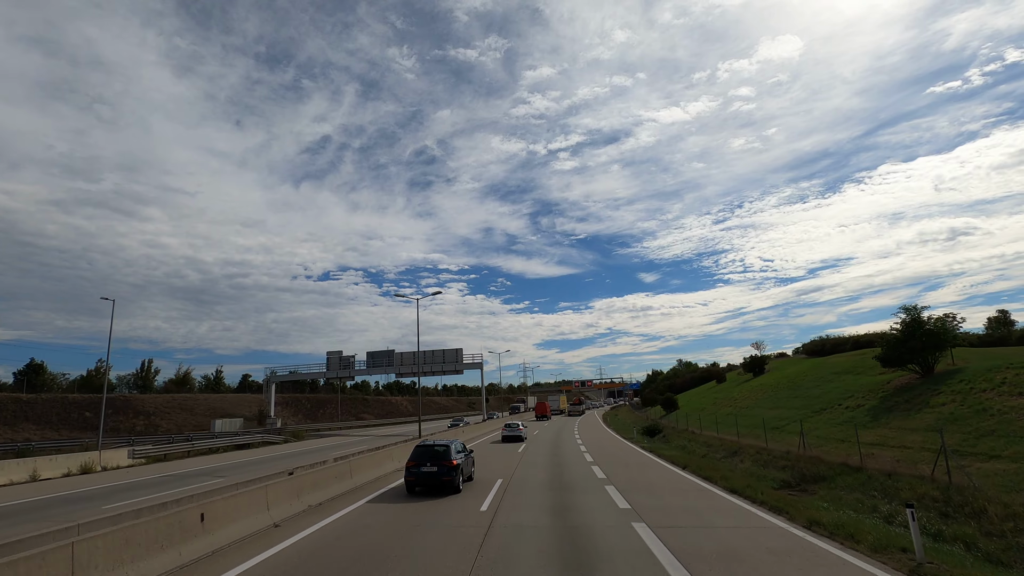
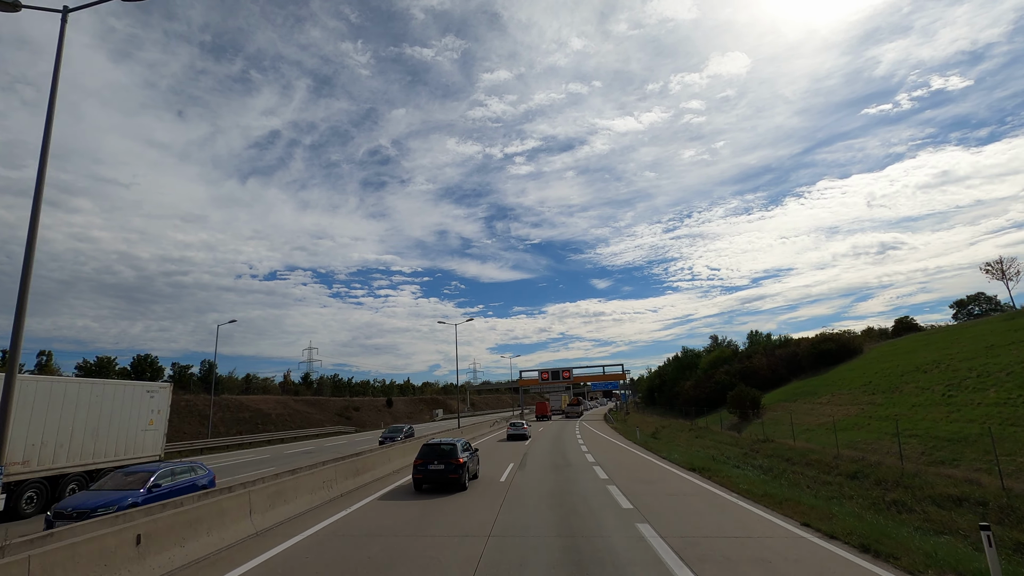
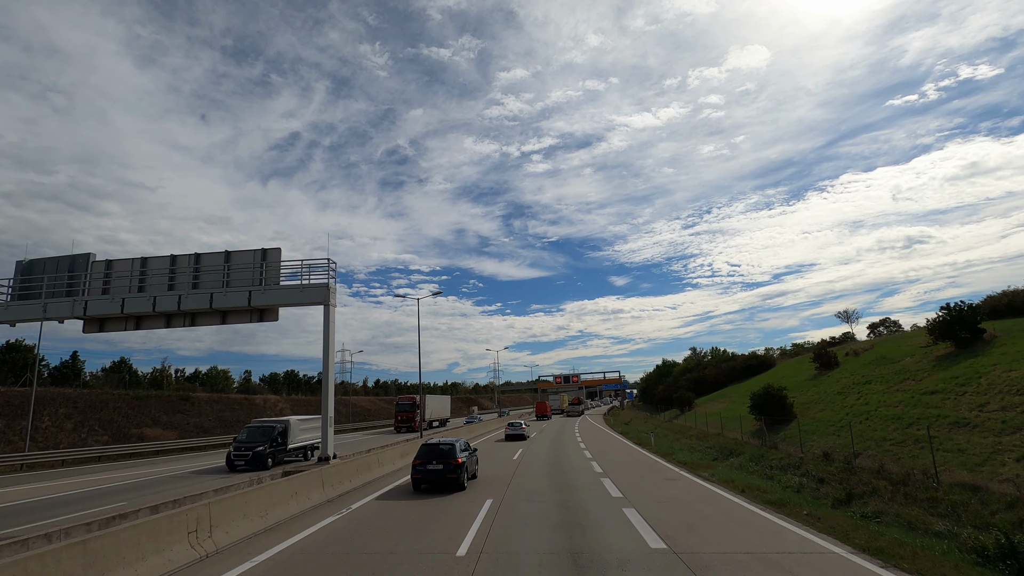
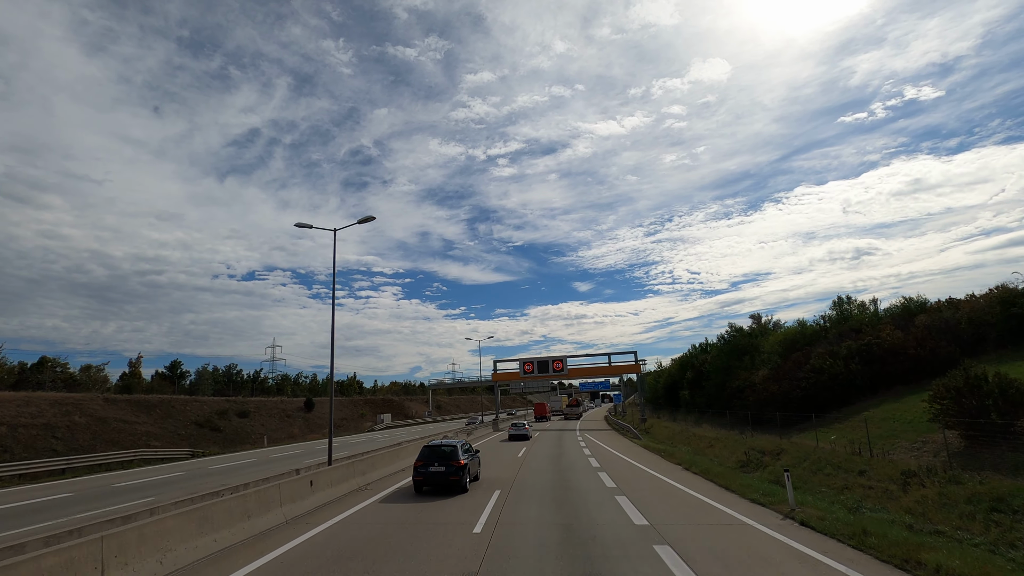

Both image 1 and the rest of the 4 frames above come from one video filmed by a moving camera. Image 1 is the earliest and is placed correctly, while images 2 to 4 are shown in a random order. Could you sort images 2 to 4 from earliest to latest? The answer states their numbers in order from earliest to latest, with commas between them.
3, 2, 4
